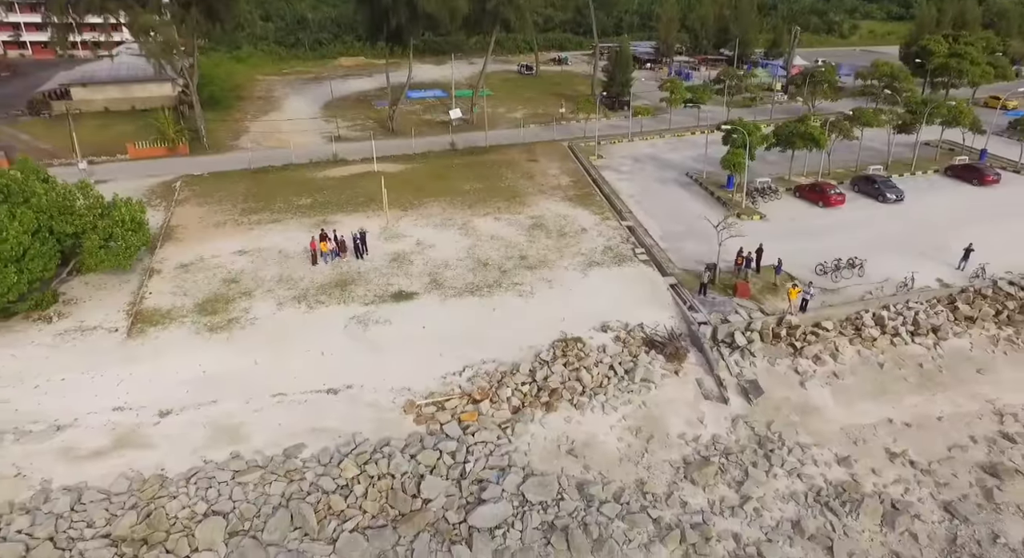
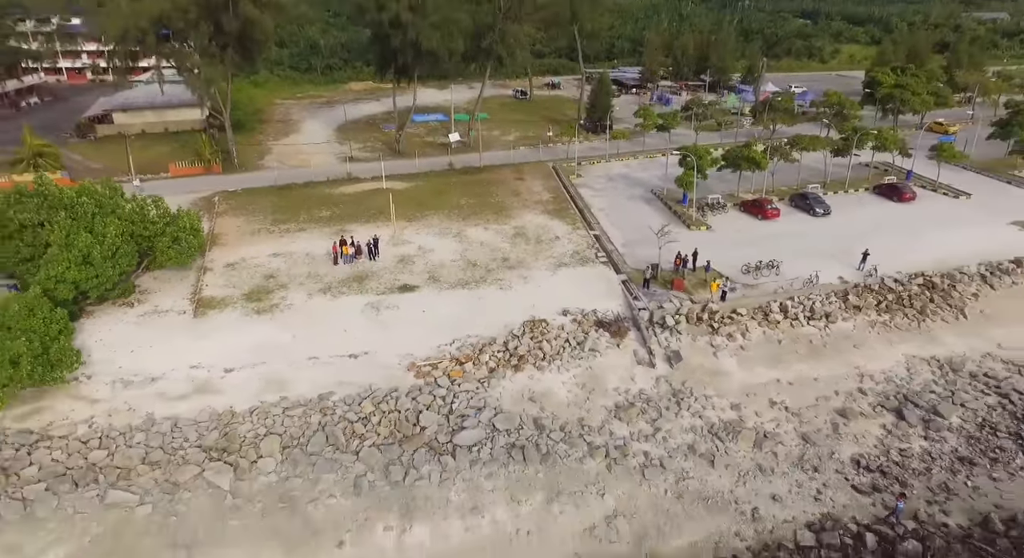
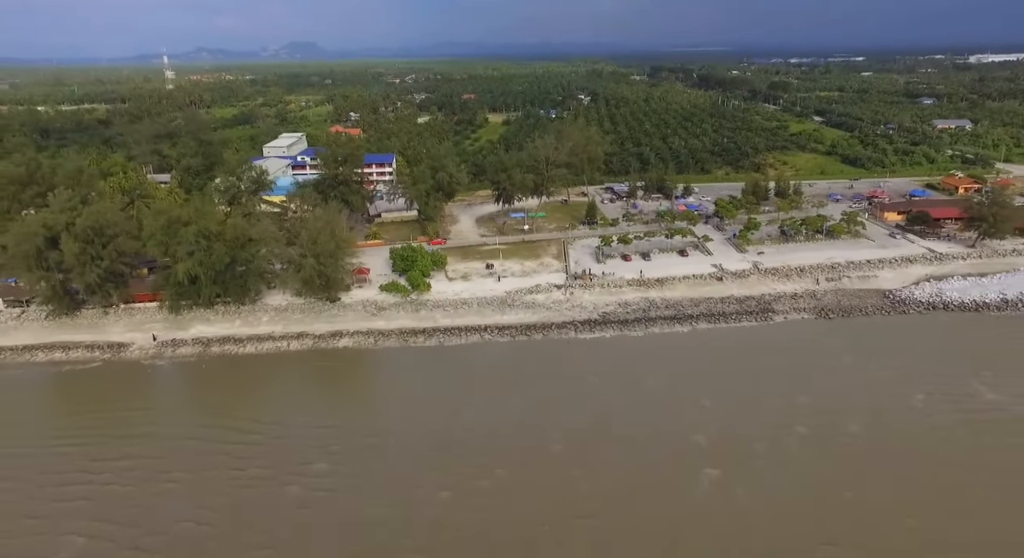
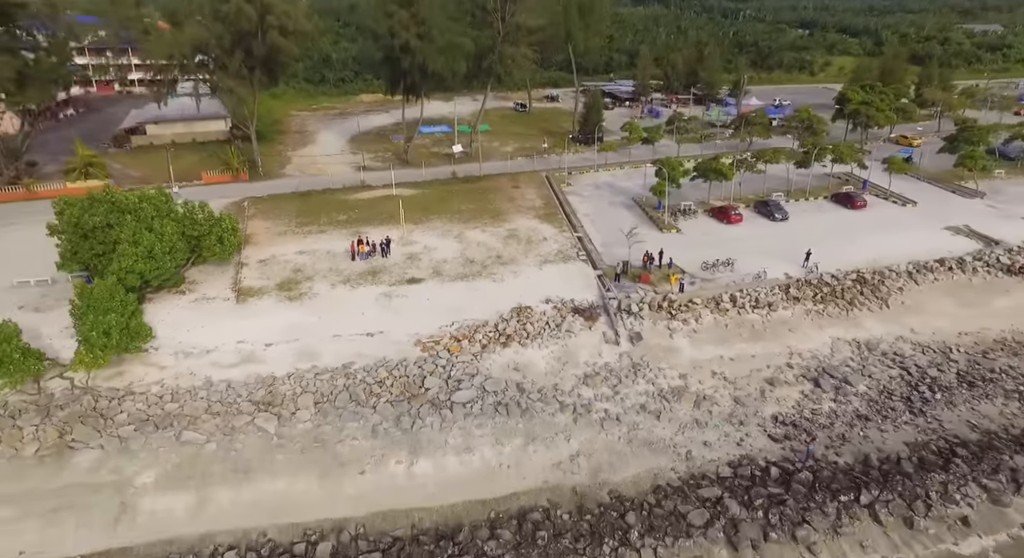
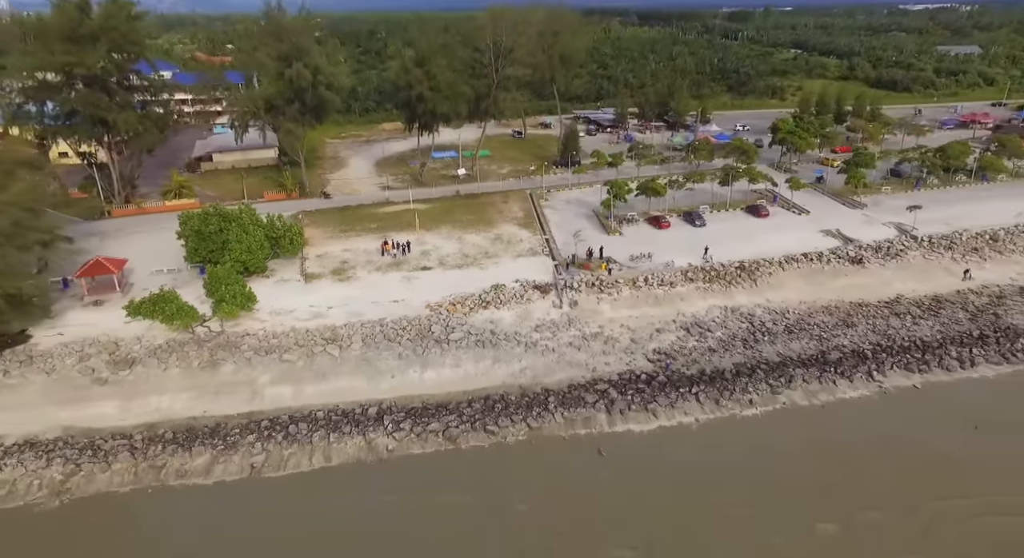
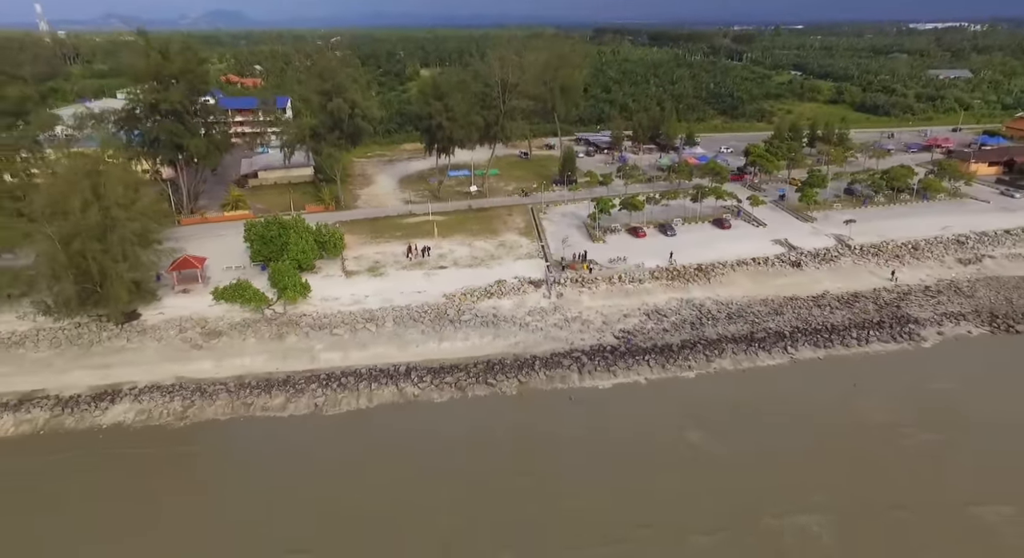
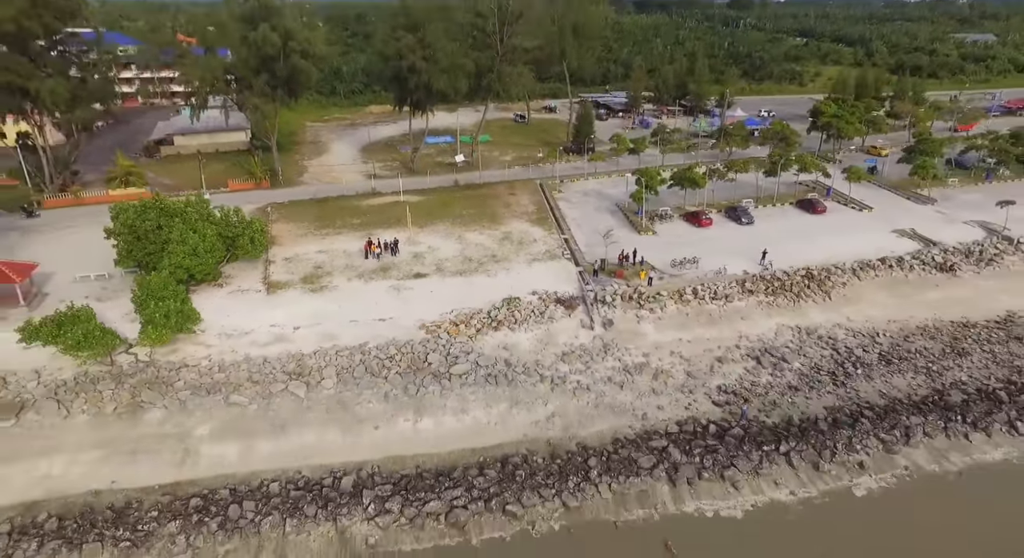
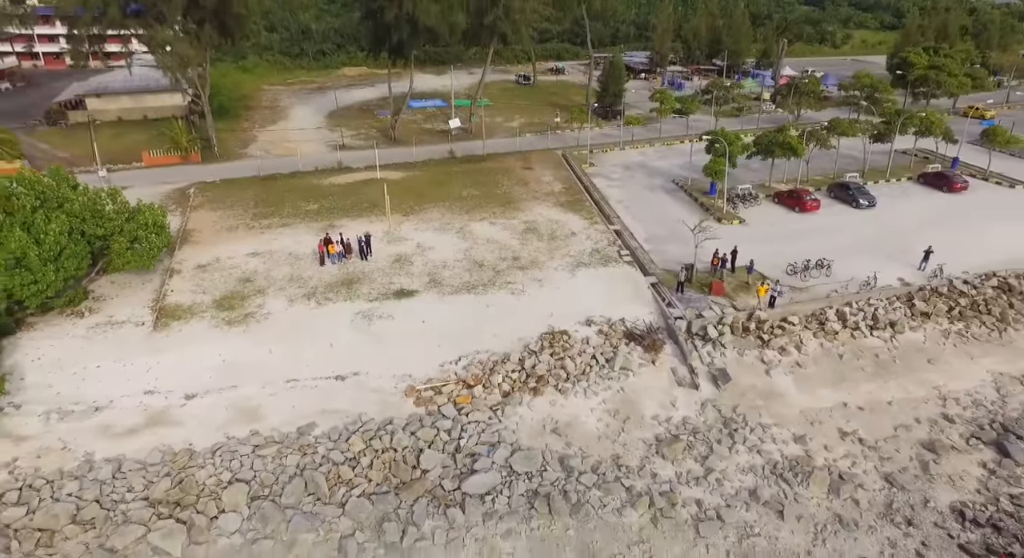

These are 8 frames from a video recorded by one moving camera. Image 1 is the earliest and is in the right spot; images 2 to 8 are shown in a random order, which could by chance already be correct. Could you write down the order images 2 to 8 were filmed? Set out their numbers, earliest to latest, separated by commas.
8, 2, 4, 7, 5, 6, 3
